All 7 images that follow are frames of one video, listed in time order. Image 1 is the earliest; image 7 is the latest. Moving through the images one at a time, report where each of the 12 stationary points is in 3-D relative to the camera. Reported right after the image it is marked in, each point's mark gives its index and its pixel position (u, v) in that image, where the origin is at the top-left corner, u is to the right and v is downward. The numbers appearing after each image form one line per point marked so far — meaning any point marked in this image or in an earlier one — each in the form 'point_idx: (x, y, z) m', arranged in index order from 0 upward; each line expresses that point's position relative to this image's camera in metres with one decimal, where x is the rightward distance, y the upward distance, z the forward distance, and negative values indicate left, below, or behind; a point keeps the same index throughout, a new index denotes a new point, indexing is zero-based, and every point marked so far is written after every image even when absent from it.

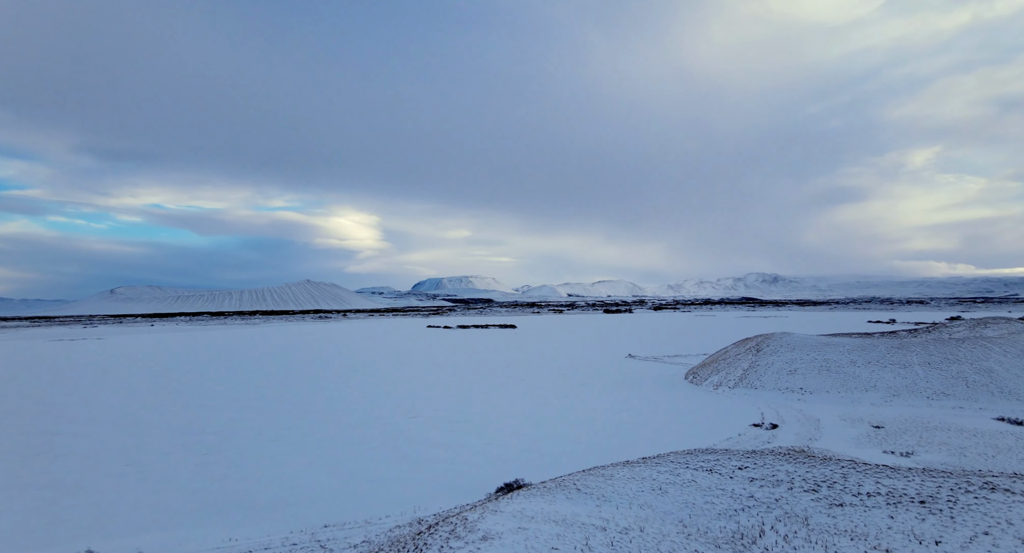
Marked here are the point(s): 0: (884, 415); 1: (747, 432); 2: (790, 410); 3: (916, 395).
0: (+11.6, -4.4, +15.7) m
1: (+7.1, -4.8, +15.3) m
2: (+10.1, -4.9, +18.1) m
3: (+13.9, -4.1, +17.2) m
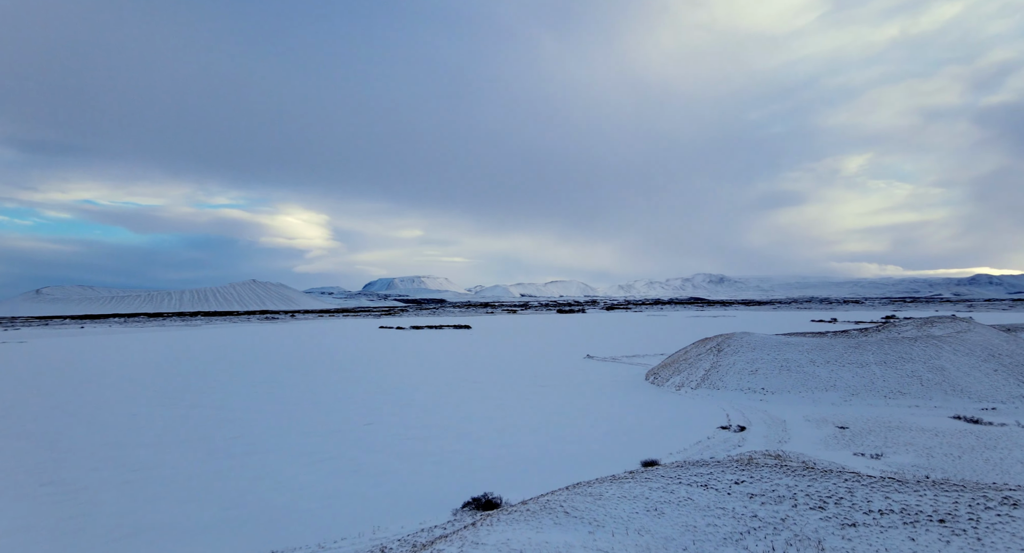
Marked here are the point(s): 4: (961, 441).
0: (+10.6, -4.5, +16.0) m
1: (+6.1, -4.8, +15.2) m
2: (+8.9, -4.9, +18.2) m
3: (+12.8, -4.2, +17.7) m
4: (+10.1, -3.7, +11.5) m
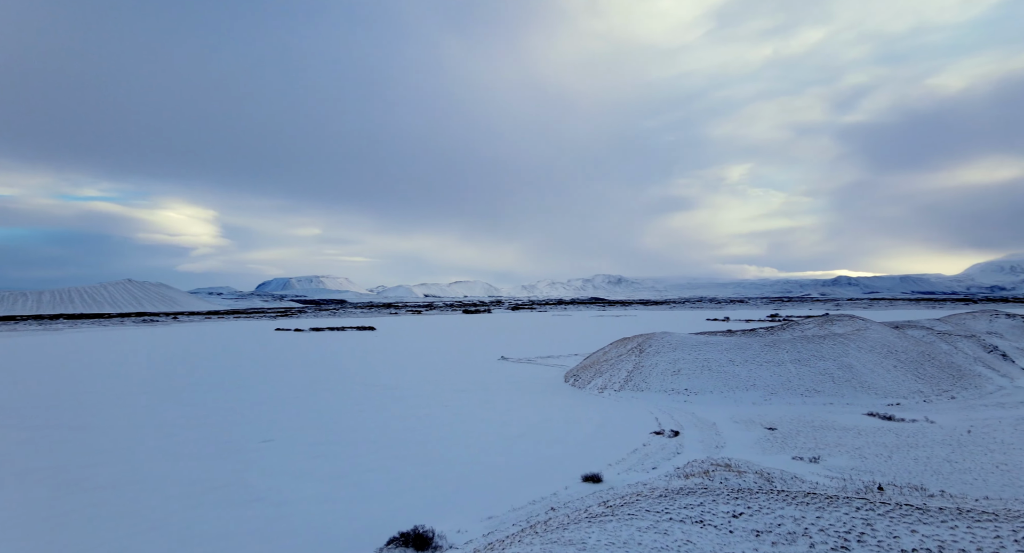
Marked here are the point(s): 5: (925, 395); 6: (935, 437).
0: (+8.3, -4.5, +16.4) m
1: (+4.1, -4.9, +14.9) m
2: (+6.3, -5.0, +18.3) m
3: (+10.2, -4.2, +18.5) m
4: (+8.6, -3.8, +11.9) m
5: (+14.2, -4.0, +17.5) m
6: (+9.7, -3.7, +11.7) m
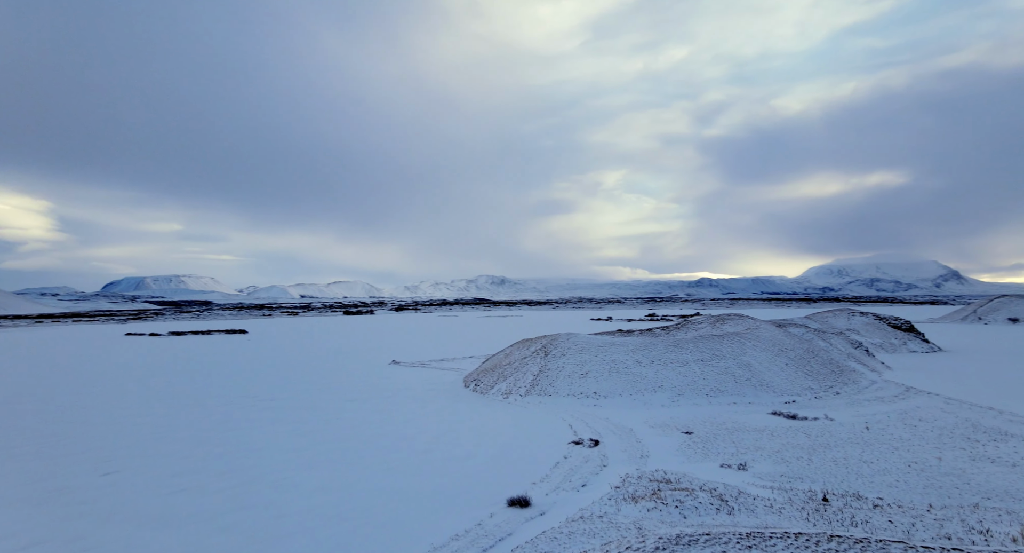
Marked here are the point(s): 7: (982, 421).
0: (+5.5, -4.7, +16.6) m
1: (+1.7, -5.0, +14.2) m
2: (+3.1, -5.1, +18.0) m
3: (+6.9, -4.4, +19.0) m
4: (+6.8, -3.9, +12.3) m
5: (+11.0, -4.2, +18.9) m
6: (+7.9, -3.8, +12.2) m
7: (+11.9, -3.7, +12.8) m
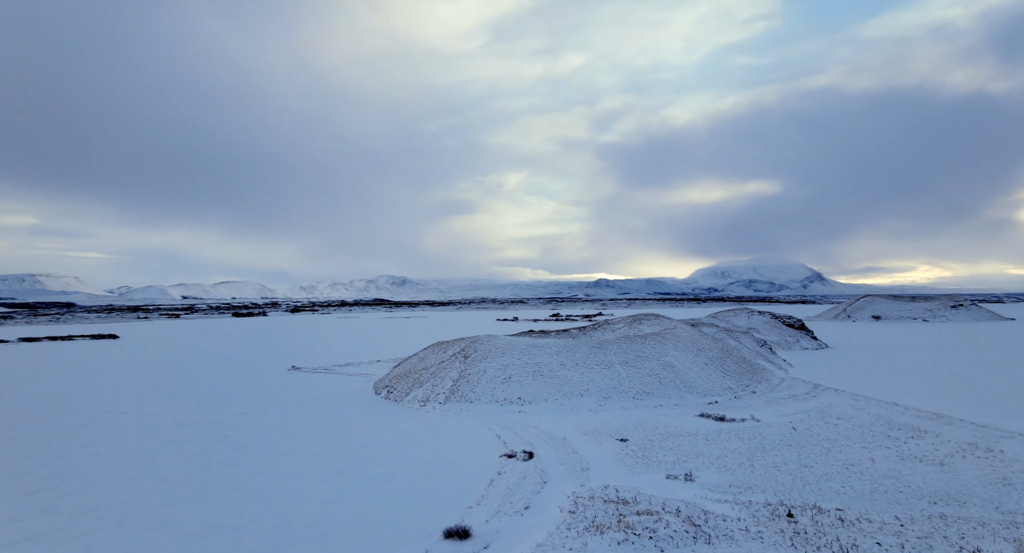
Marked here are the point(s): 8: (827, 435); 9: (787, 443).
0: (+3.3, -4.8, +16.3) m
1: (-0.1, -5.0, +13.3) m
2: (+0.6, -5.2, +17.3) m
3: (+4.2, -4.5, +19.0) m
4: (+5.3, -4.0, +12.3) m
5: (+8.3, -4.3, +19.6) m
6: (+6.4, -3.9, +12.4) m
7: (+10.2, -3.8, +13.7) m
8: (+7.5, -3.8, +12.3) m
9: (+6.4, -3.9, +12.0) m
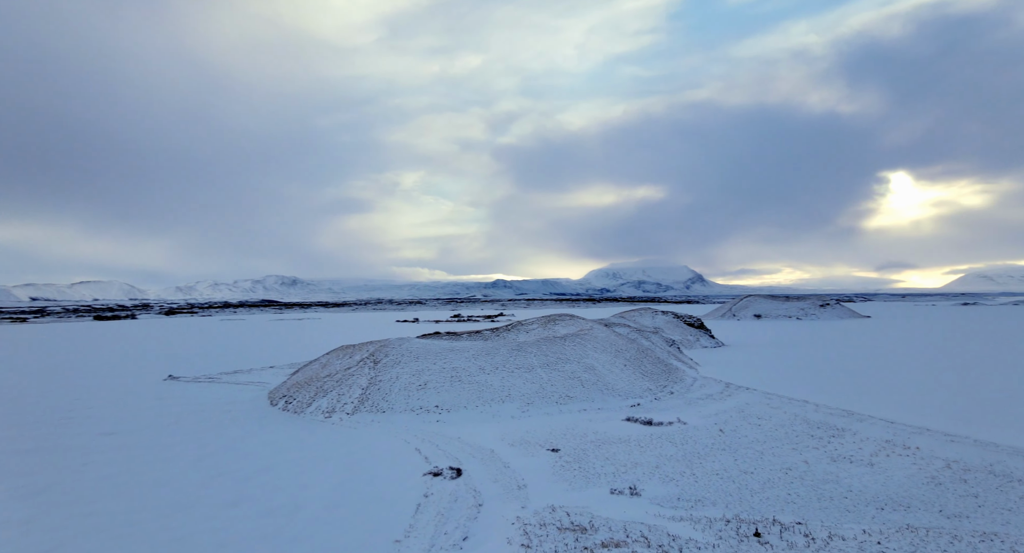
0: (+0.9, -4.8, +15.7) m
1: (-1.8, -5.1, +12.1) m
2: (-1.8, -5.2, +16.2) m
3: (+1.4, -4.6, +18.5) m
4: (+3.7, -4.1, +12.1) m
5: (+5.3, -4.4, +19.9) m
6: (+4.7, -4.1, +12.5) m
7: (+8.3, -3.9, +14.5) m
8: (+5.9, -3.9, +12.6) m
9: (+4.8, -4.0, +12.0) m
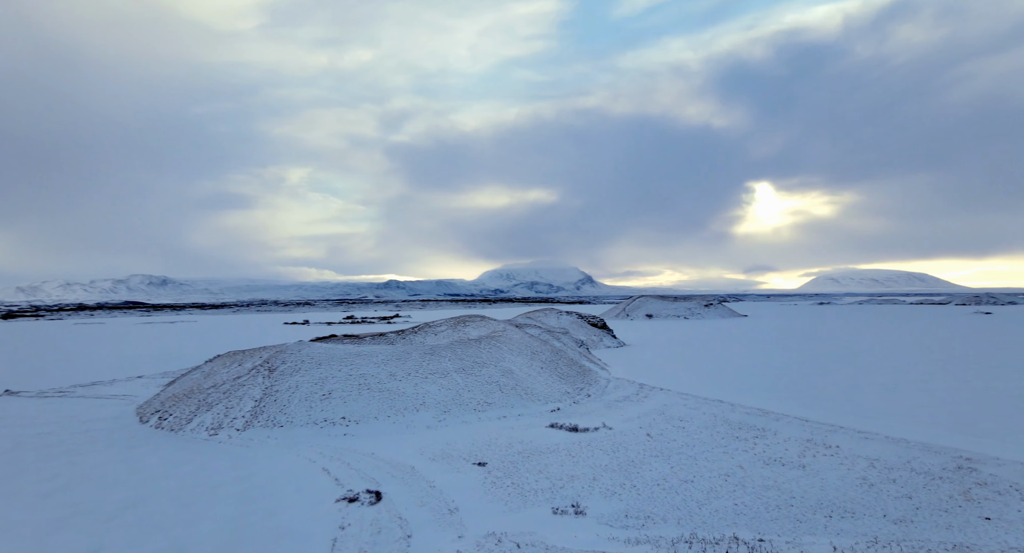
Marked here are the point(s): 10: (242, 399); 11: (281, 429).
0: (-1.3, -4.9, +14.7) m
1: (-3.3, -5.2, +10.7) m
2: (-4.1, -5.3, +14.6) m
3: (-1.5, -4.6, +17.5) m
4: (+2.1, -4.2, +11.8) m
5: (+2.1, -4.5, +19.7) m
6: (+3.0, -4.2, +12.3) m
7: (+6.1, -4.1, +15.0) m
8: (+4.1, -4.0, +12.6) m
9: (+3.2, -4.1, +11.9) m
10: (-10.4, -4.9, +19.9) m
11: (-8.0, -5.5, +17.9) m
